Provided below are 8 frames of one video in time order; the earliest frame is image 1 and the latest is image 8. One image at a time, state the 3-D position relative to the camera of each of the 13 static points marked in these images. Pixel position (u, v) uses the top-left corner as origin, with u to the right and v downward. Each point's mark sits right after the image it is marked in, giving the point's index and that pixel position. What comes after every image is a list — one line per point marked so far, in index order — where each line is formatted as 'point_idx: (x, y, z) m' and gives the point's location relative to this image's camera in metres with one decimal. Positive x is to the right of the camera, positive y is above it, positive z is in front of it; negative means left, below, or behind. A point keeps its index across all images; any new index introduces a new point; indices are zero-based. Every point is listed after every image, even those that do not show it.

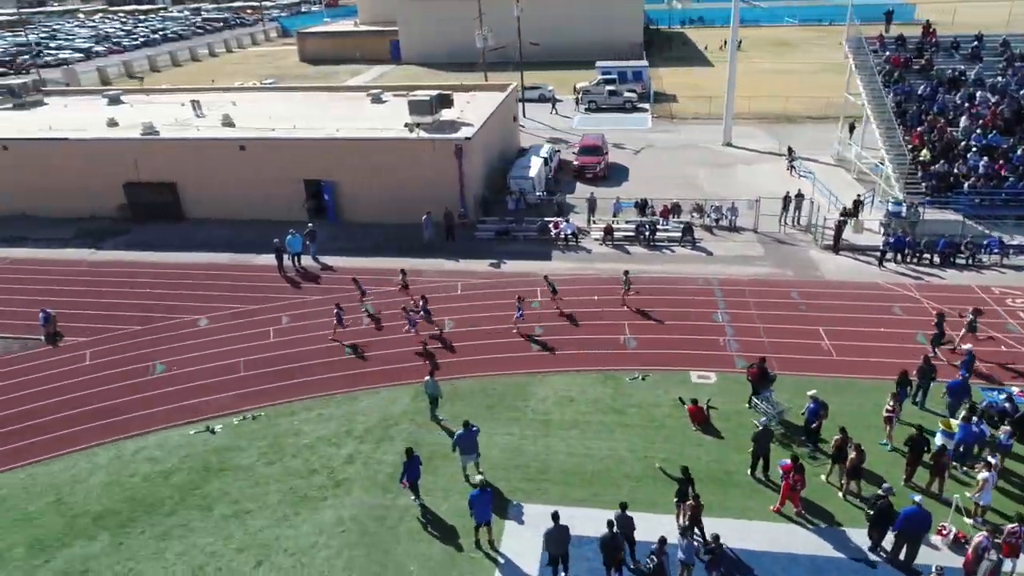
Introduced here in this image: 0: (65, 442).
0: (-9.2, -3.2, +14.8) m
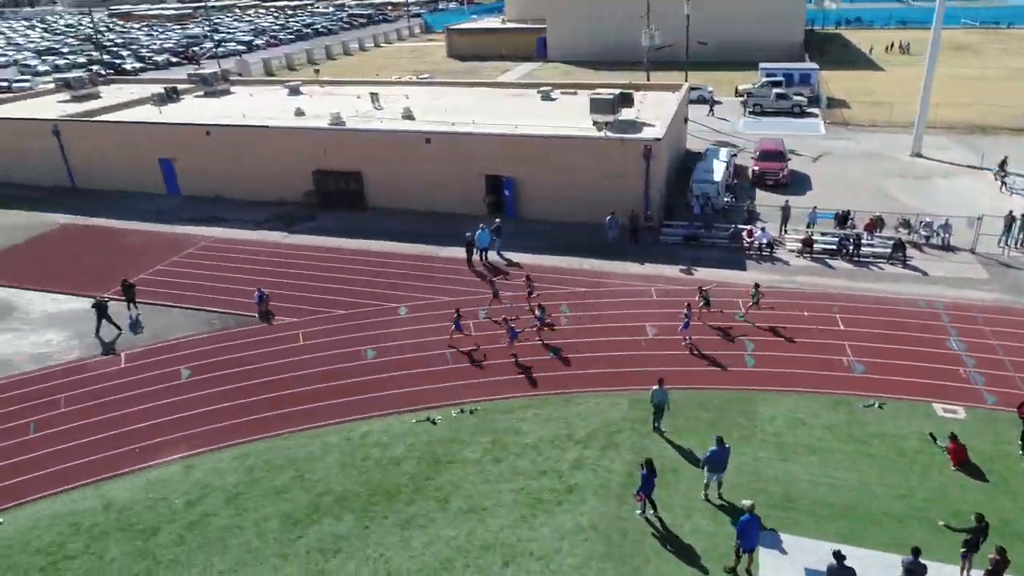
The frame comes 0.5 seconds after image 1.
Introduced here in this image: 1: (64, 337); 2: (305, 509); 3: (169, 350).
0: (-4.7, -2.8, +15.3) m
1: (-12.0, -1.3, +19.3) m
2: (-3.6, -3.9, +12.6) m
3: (-8.7, -1.6, +18.3) m
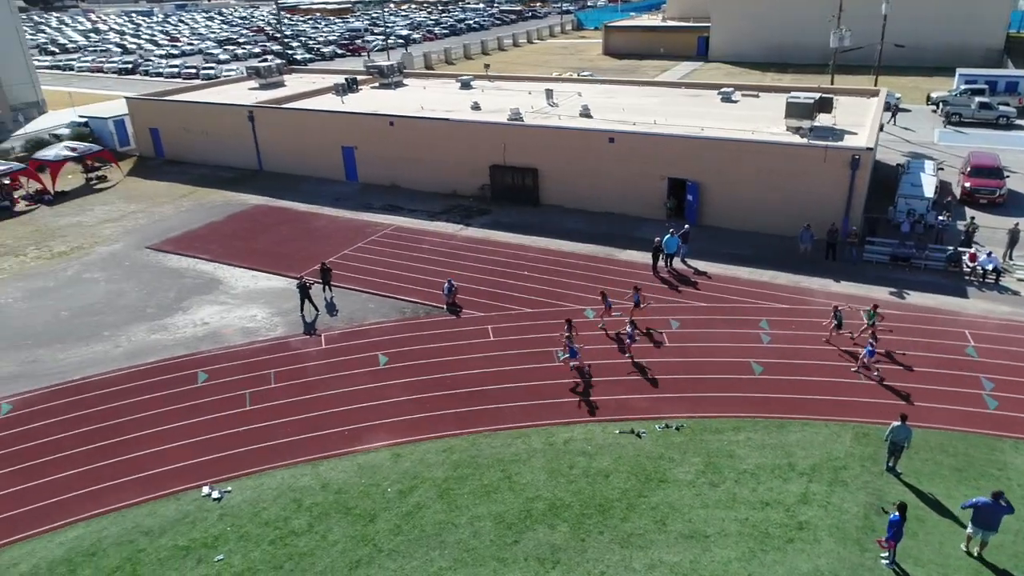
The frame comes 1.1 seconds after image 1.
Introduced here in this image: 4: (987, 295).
0: (-0.4, -2.7, +15.2) m
1: (-6.9, -0.7, +20.2) m
2: (+0.1, -3.9, +12.3) m
3: (-3.8, -1.2, +18.8) m
4: (+12.8, -0.2, +19.3) m
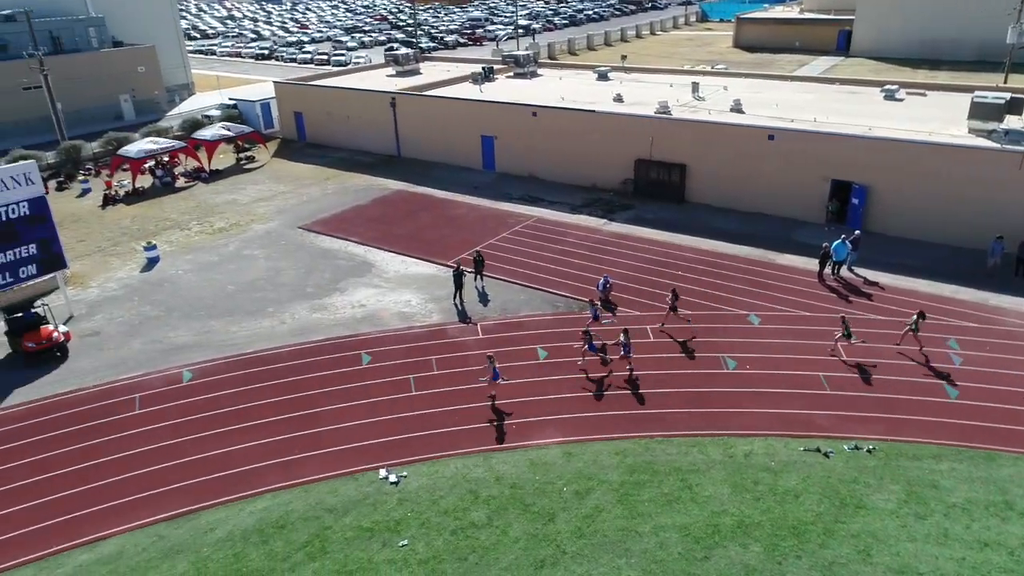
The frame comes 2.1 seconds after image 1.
0: (+3.1, -2.7, +14.7) m
1: (-2.6, -0.3, +20.5) m
2: (+3.1, -3.9, +11.8) m
3: (+0.2, -1.0, +18.6) m
4: (+16.9, -0.9, +17.0) m
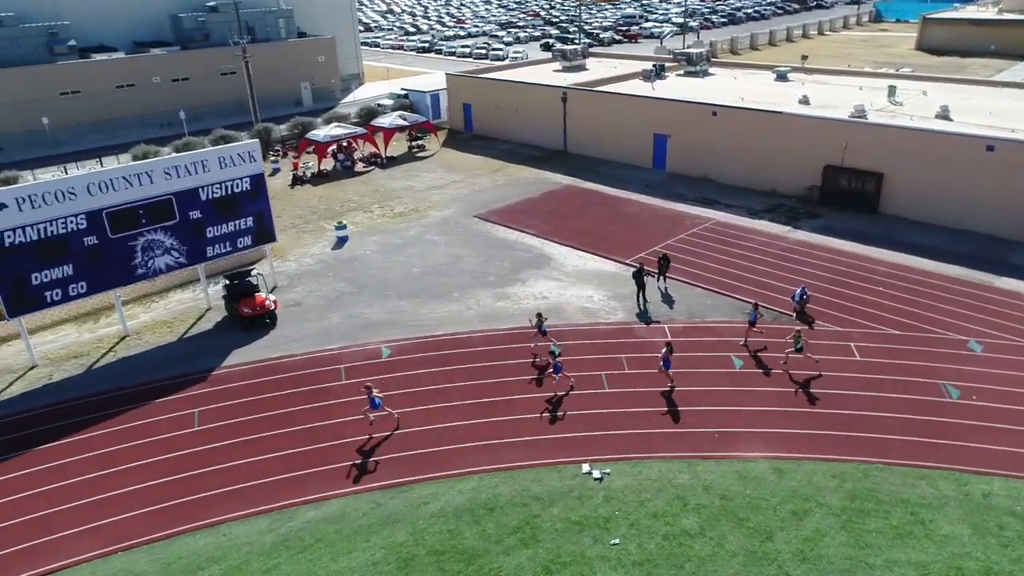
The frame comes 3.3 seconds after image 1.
0: (+7.0, -3.0, +13.7) m
1: (+2.6, -0.2, +20.3) m
2: (+6.5, -4.2, +10.8) m
3: (+5.0, -1.1, +18.0) m
4: (+21.1, -2.3, +13.7) m
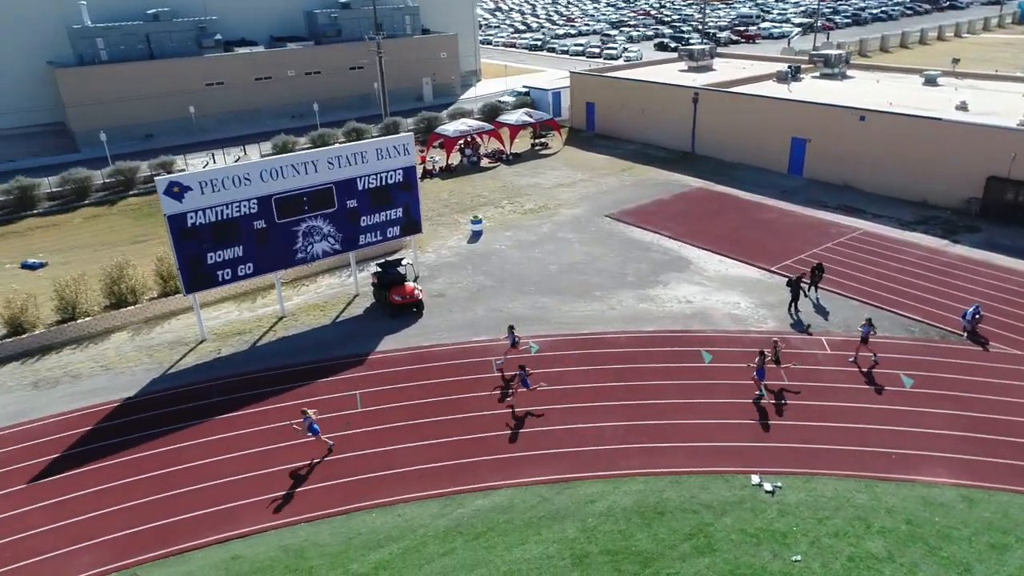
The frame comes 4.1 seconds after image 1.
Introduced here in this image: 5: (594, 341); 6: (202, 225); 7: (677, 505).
0: (+10.1, -3.5, +12.6) m
1: (+6.6, -0.4, +19.7) m
2: (+9.2, -4.6, +9.9) m
3: (+8.7, -1.4, +17.2) m
4: (+24.1, -3.4, +11.0) m
5: (+2.1, -1.3, +18.0) m
6: (-7.8, +1.6, +18.0) m
7: (+2.9, -3.8, +12.5) m
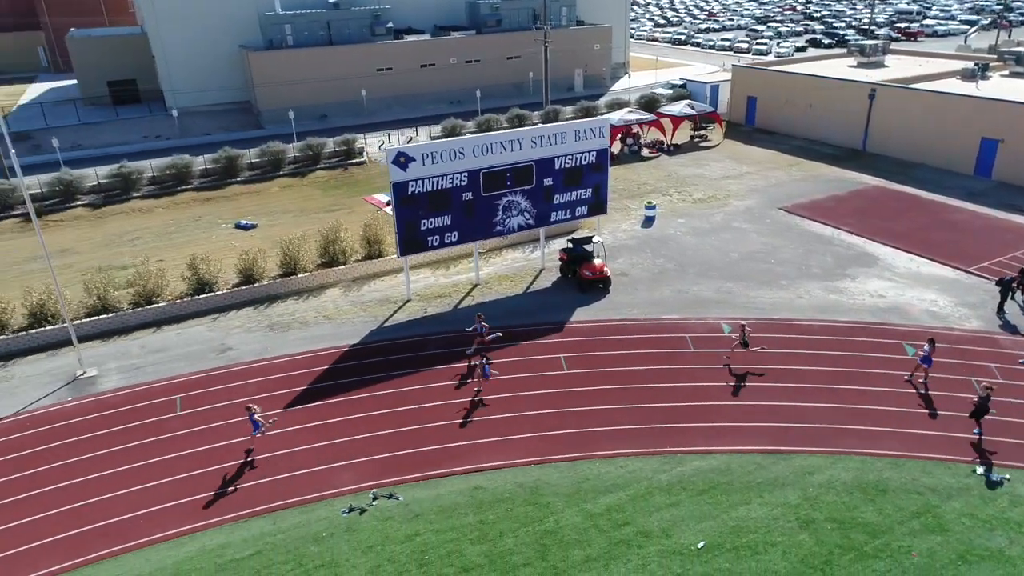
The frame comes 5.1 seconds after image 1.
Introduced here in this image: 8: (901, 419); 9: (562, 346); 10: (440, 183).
0: (+14.0, -3.6, +11.8) m
1: (+11.8, -0.4, +19.3) m
2: (+12.6, -4.7, +9.2) m
3: (+13.4, -1.5, +16.5) m
4: (+27.6, -4.6, +8.1) m
5: (+7.0, -1.0, +18.2) m
6: (-2.5, +2.6, +19.6) m
7: (+6.8, -3.5, +12.6) m
8: (+7.9, -2.6, +14.5) m
9: (+1.2, -1.5, +17.8) m
10: (-2.0, +2.9, +19.8) m
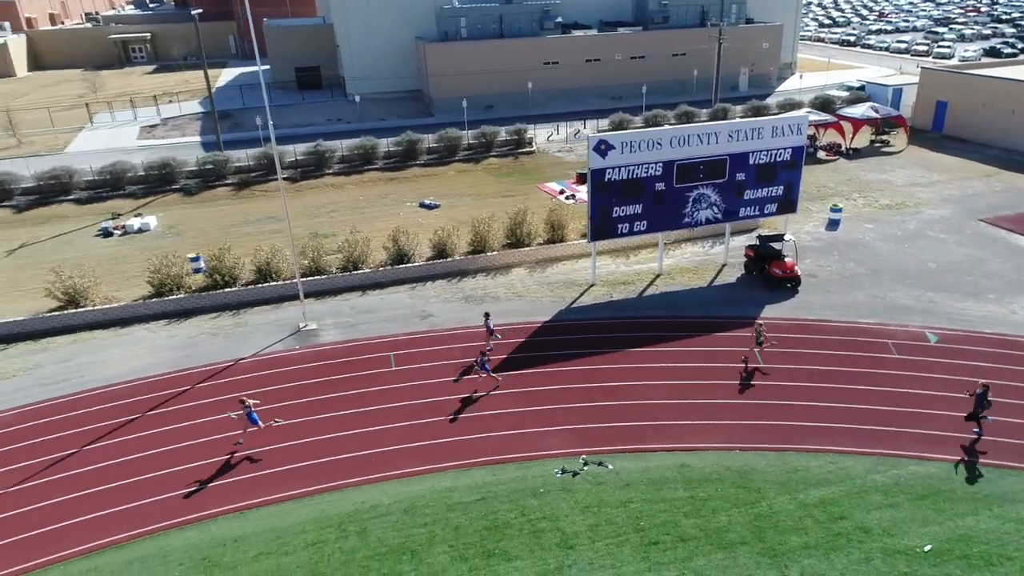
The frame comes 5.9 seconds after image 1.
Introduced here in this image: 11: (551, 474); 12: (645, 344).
0: (+17.4, -4.4, +9.7) m
1: (+16.7, -1.0, +17.4) m
2: (+15.5, -5.4, +7.4) m
3: (+17.7, -2.3, +14.4) m
4: (+30.1, -6.4, +3.9) m
5: (+11.8, -1.3, +17.2) m
6: (+2.9, +3.0, +20.1) m
7: (+10.5, -3.7, +11.8) m
8: (+11.9, -3.0, +13.4) m
9: (+6.0, -1.3, +17.8) m
10: (+3.5, +3.2, +20.2) m
11: (+0.7, -3.5, +13.3) m
12: (+3.3, -1.4, +17.9) m
